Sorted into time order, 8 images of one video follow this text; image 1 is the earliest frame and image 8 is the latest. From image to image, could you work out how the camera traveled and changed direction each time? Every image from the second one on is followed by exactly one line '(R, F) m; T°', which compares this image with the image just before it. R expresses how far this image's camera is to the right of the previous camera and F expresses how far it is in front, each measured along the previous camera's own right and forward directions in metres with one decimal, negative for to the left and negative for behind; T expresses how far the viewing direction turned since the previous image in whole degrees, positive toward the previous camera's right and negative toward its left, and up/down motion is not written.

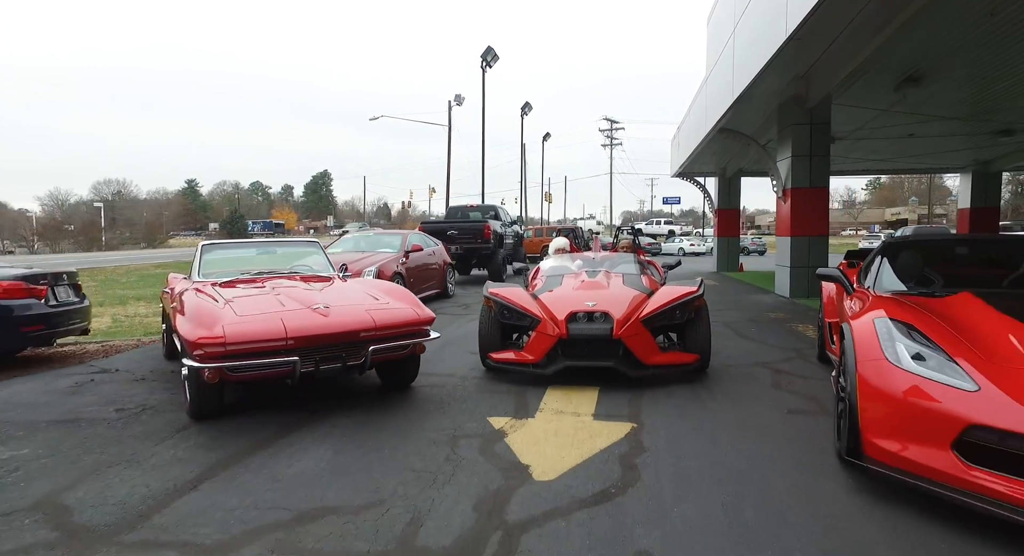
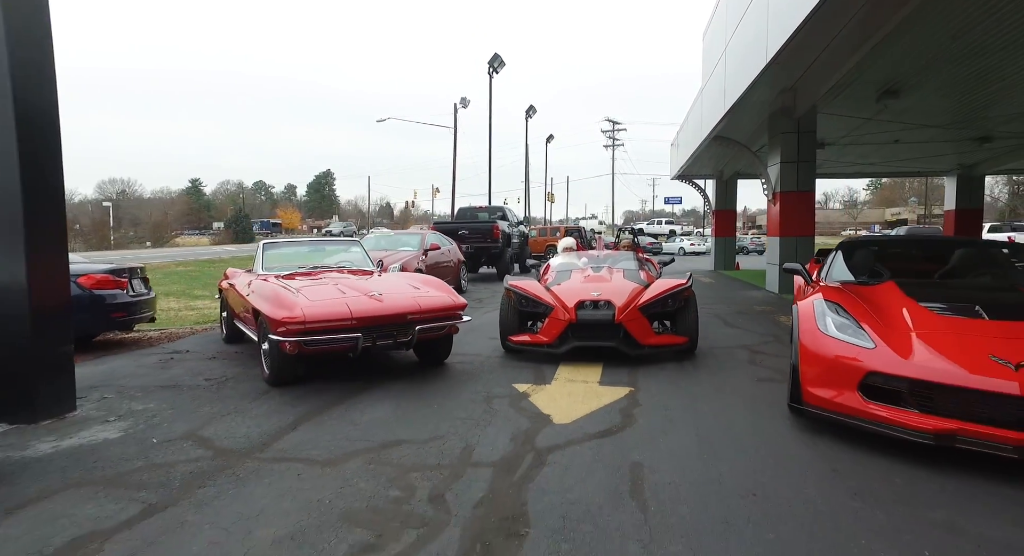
(-0.2, -1.0) m; 0°
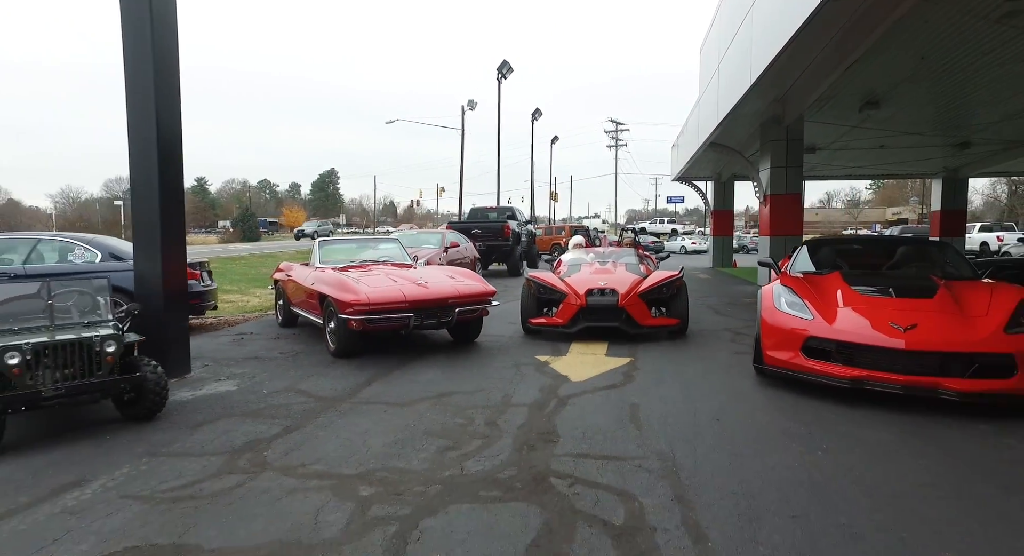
(-0.2, -1.2) m; 0°
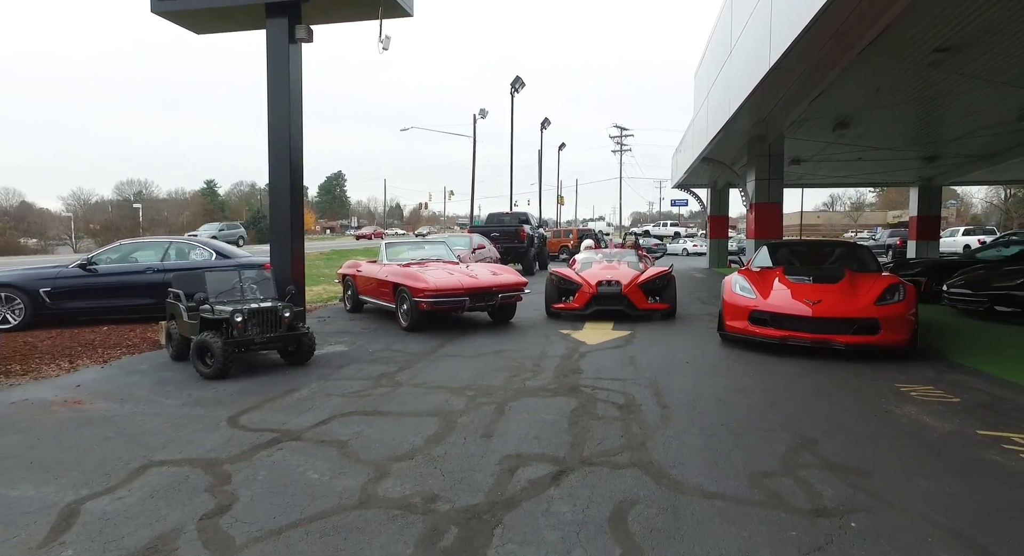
(-0.3, -2.2) m; 0°
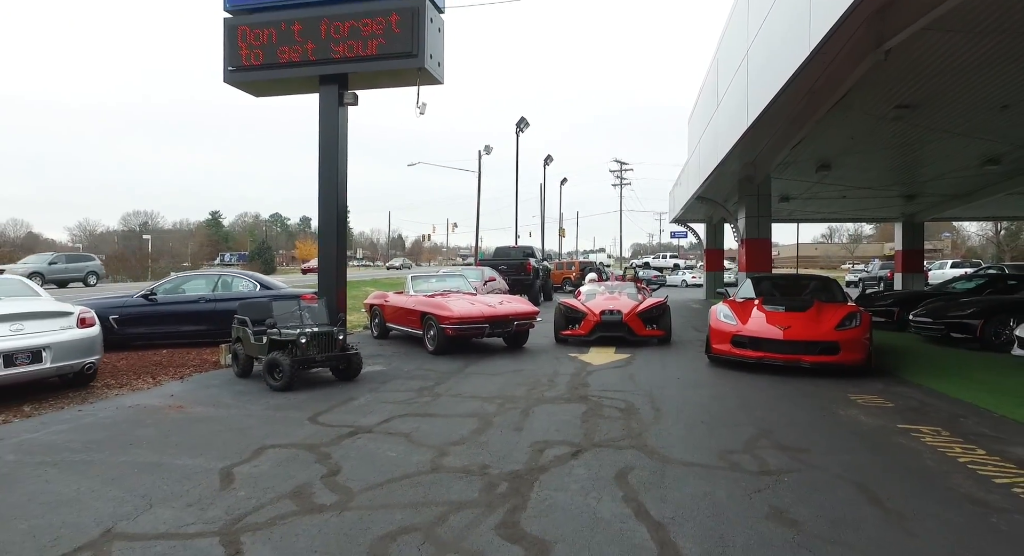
(-0.2, -1.2) m; 0°
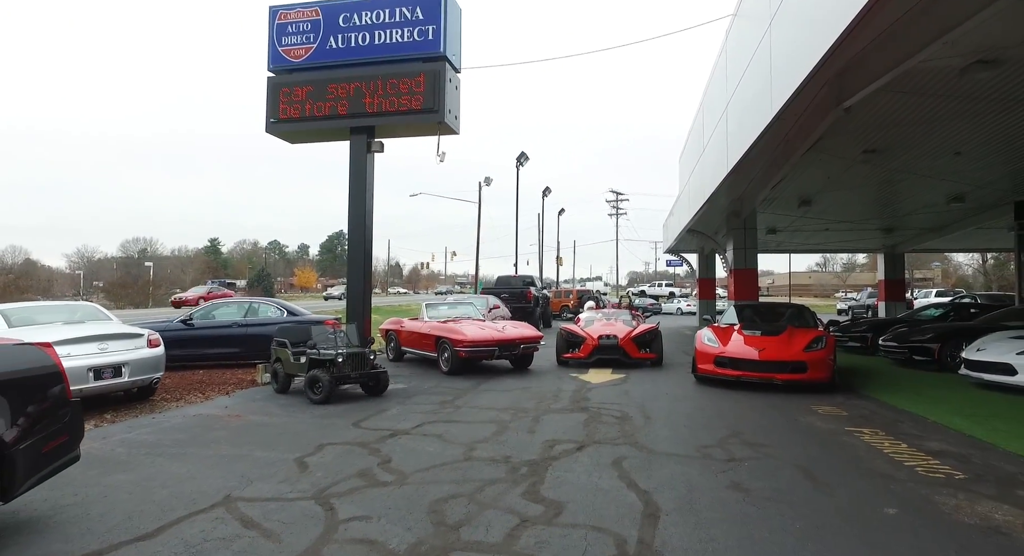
(-0.2, -1.1) m; 0°
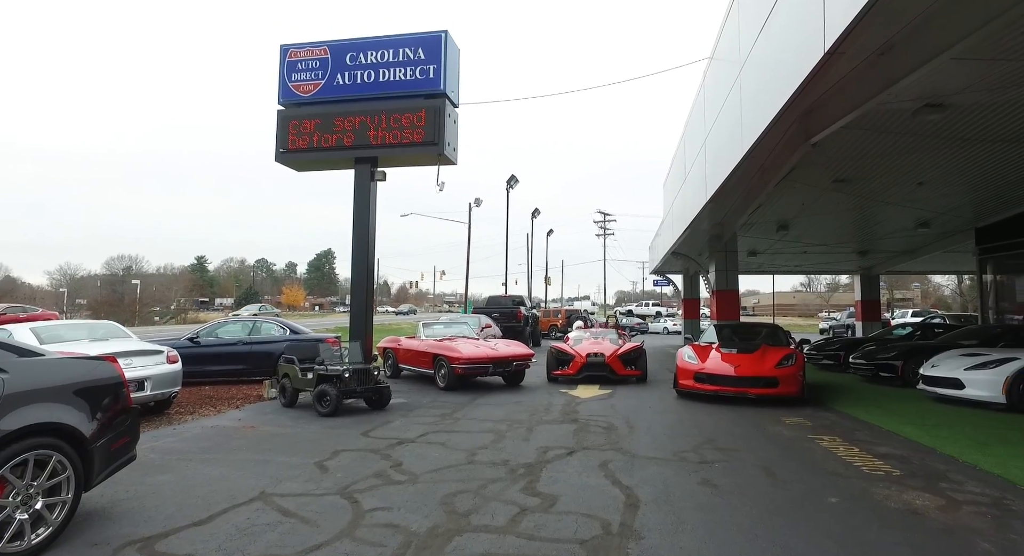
(-0.1, -0.7) m; +1°
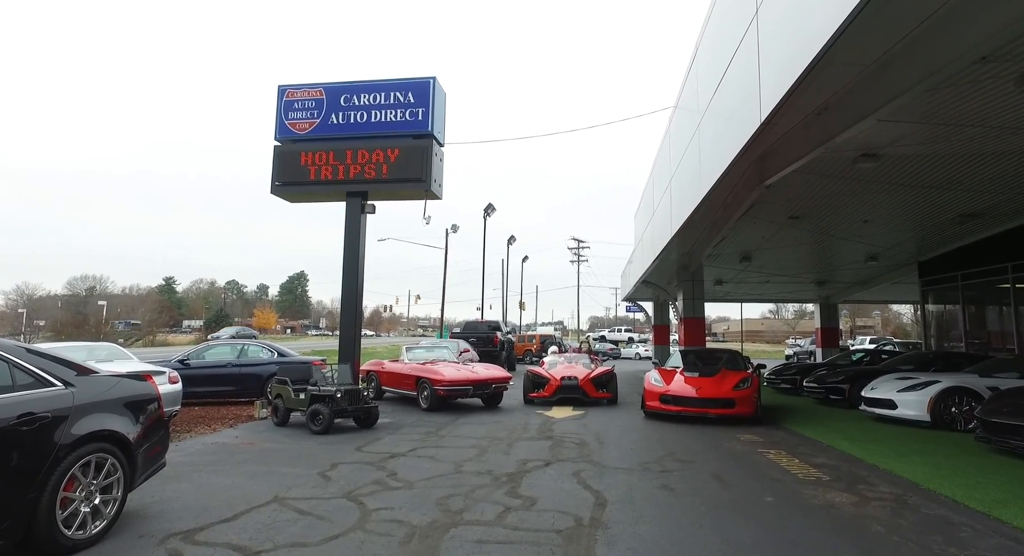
(-0.1, -0.8) m; +2°
